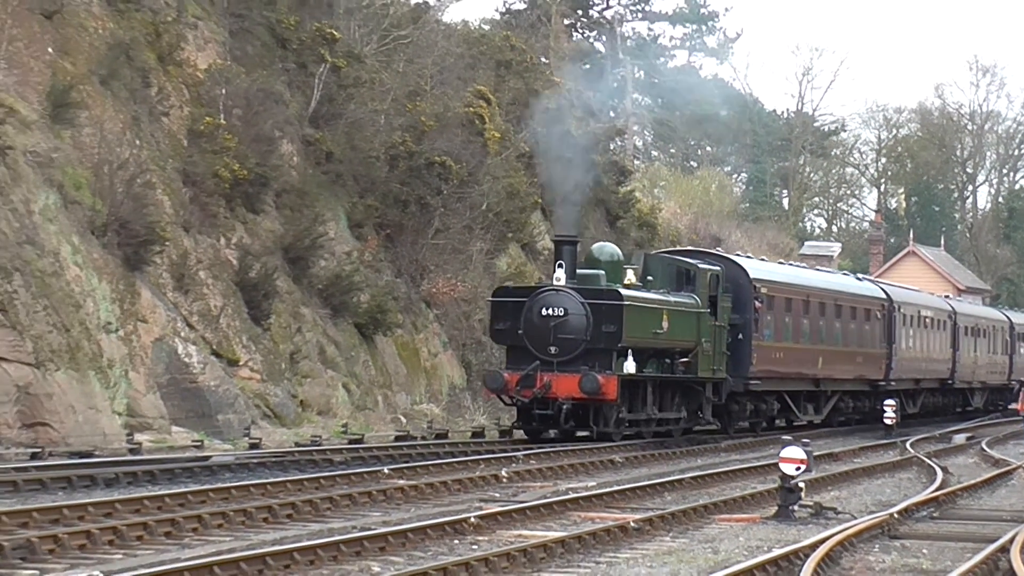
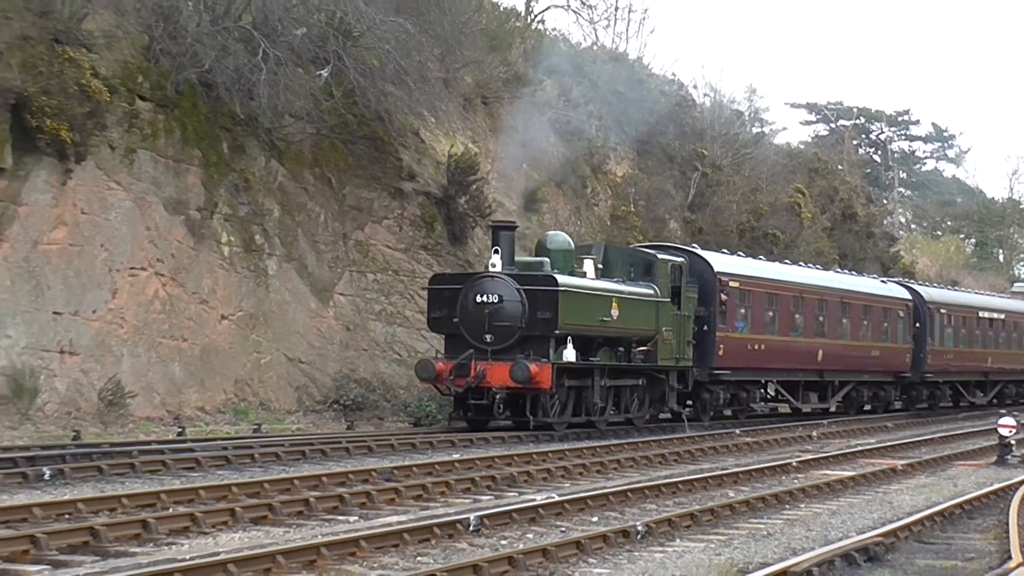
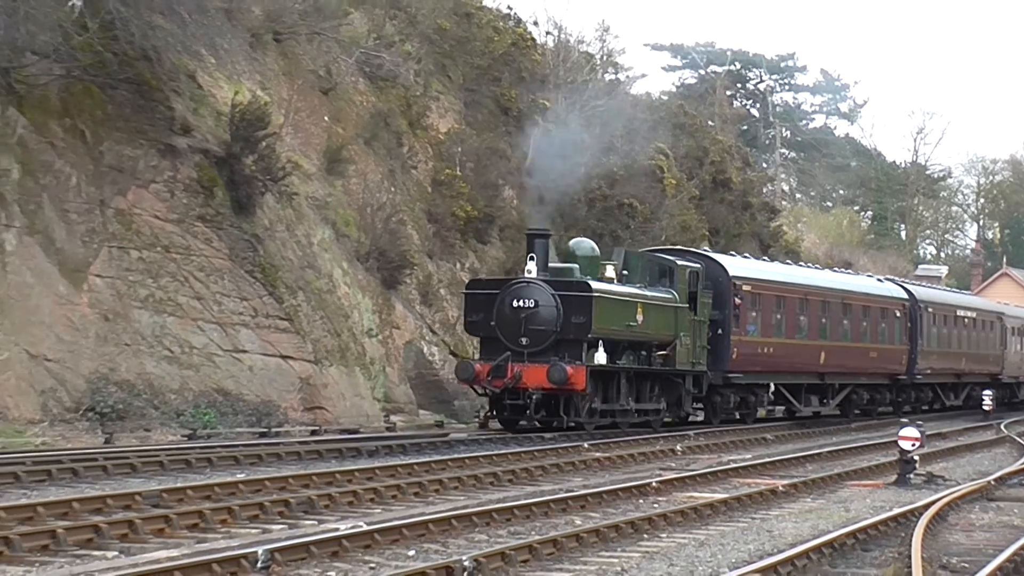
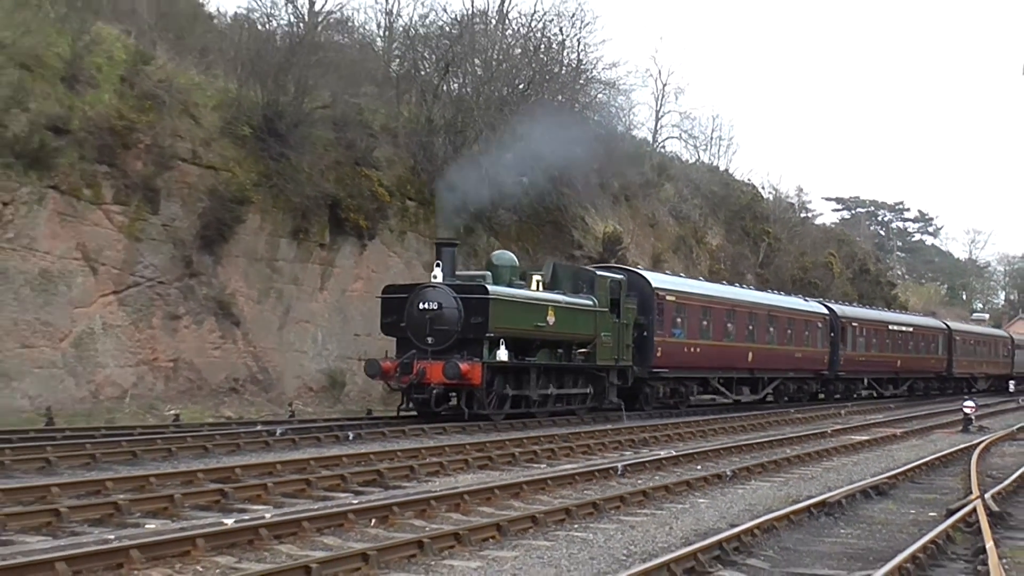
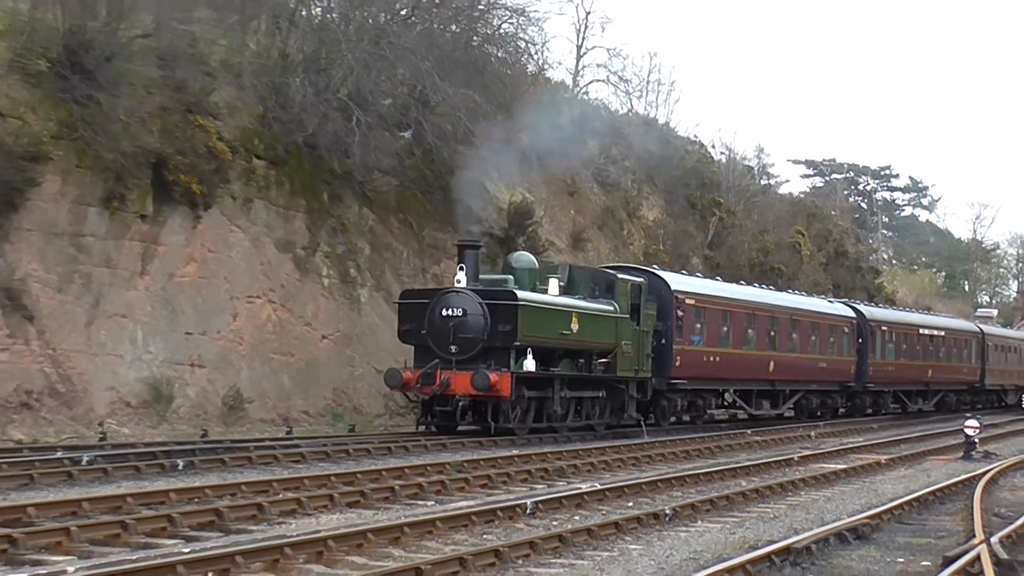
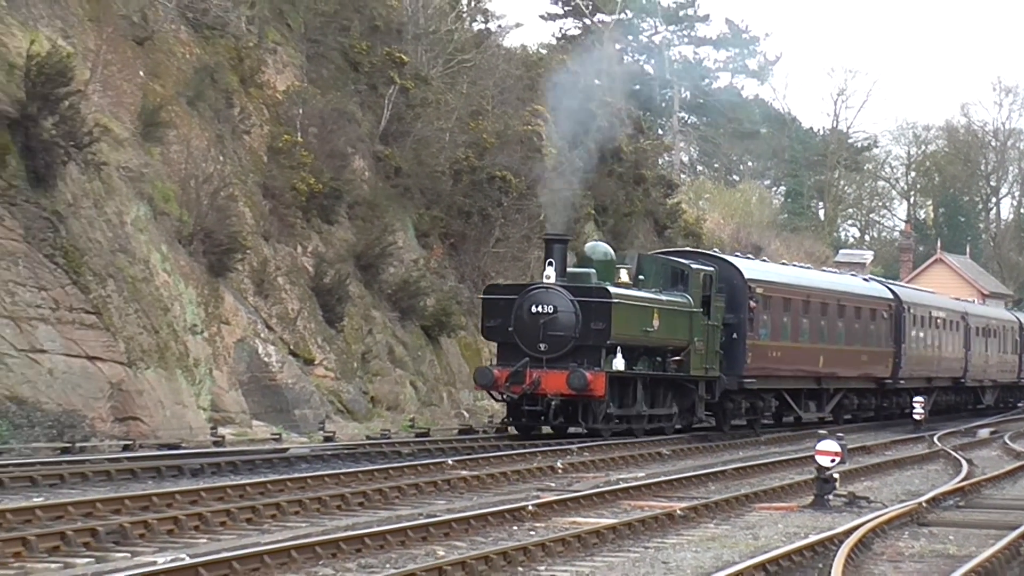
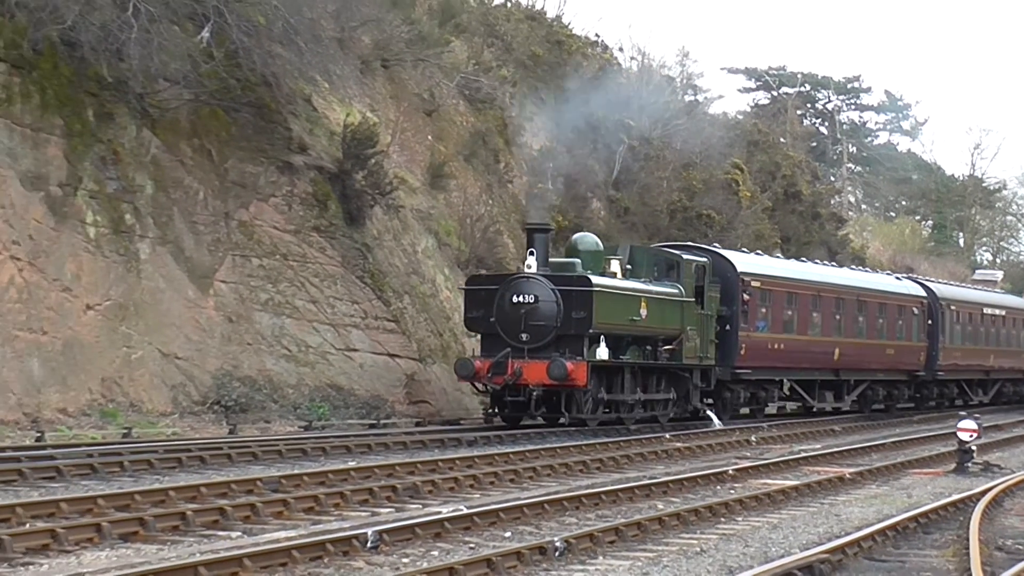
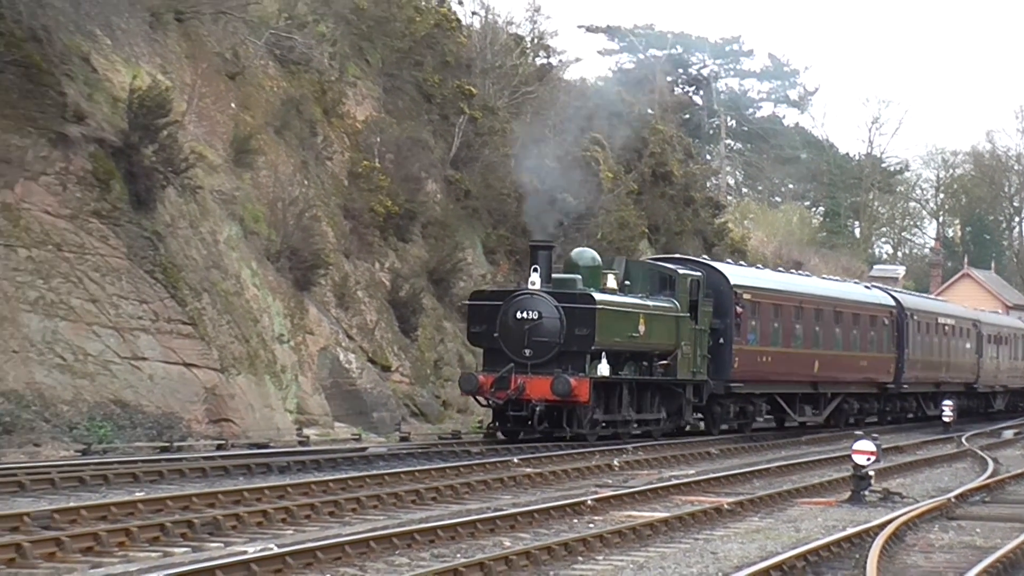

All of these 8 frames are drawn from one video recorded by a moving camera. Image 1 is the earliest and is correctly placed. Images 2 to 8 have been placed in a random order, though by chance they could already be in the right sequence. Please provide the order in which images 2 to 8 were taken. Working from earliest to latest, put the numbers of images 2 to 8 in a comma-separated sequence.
6, 8, 3, 7, 2, 5, 4
